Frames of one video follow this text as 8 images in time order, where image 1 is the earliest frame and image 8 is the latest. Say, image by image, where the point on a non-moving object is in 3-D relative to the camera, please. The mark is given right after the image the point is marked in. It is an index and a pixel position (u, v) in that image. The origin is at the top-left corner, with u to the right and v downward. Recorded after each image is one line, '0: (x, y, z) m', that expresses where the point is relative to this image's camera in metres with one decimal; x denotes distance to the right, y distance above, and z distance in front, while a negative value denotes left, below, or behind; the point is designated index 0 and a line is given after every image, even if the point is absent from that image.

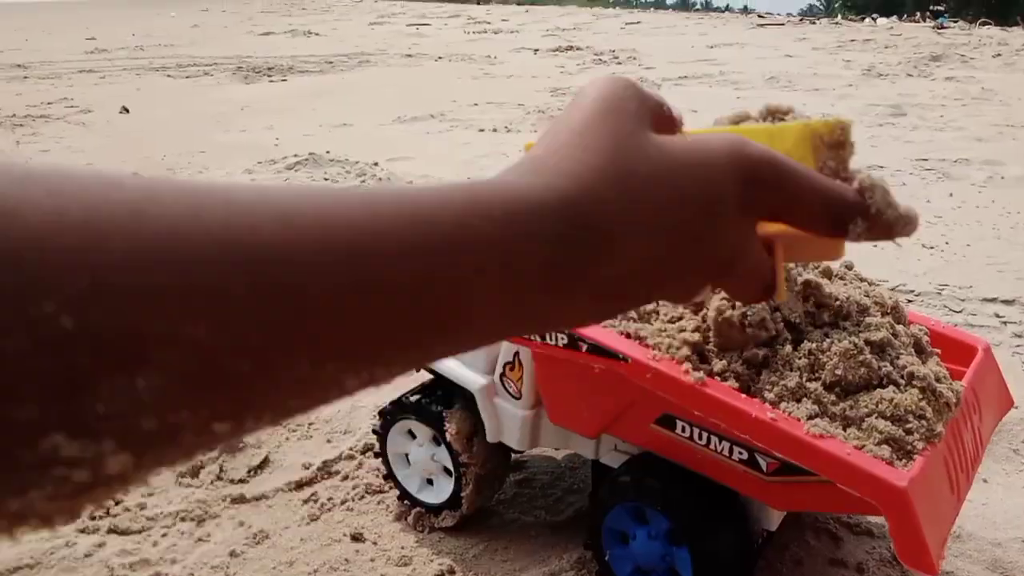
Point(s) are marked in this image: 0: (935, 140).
0: (+3.4, +1.2, +7.1) m
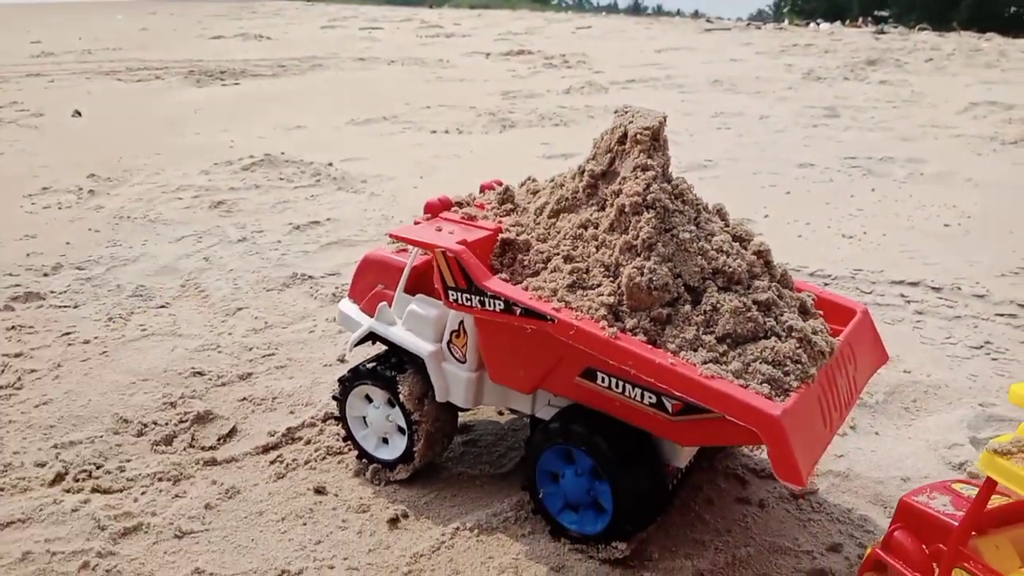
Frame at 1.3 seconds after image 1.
0: (+3.0, +1.2, +7.5) m
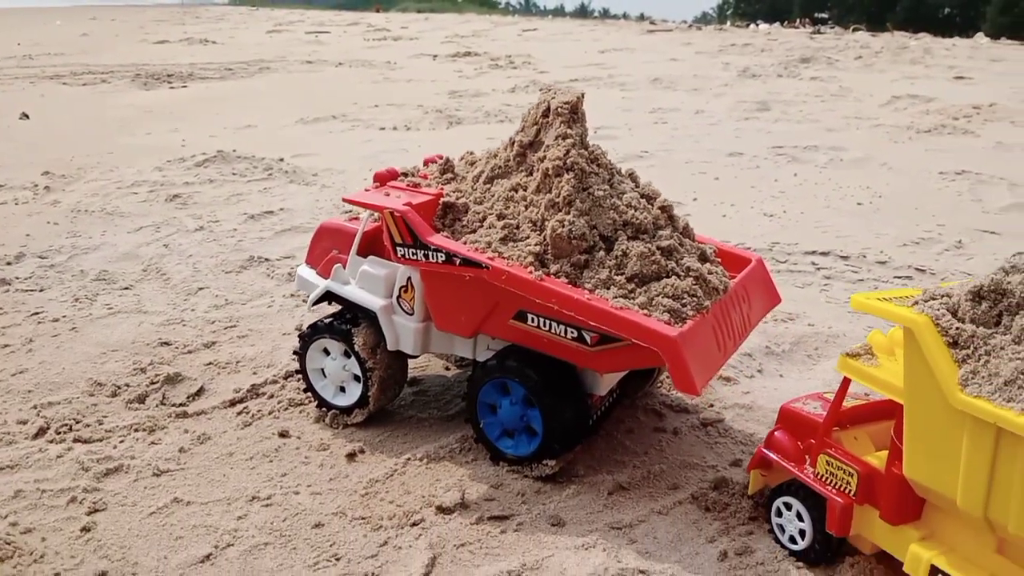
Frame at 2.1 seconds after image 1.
0: (+2.5, +1.4, +8.0) m
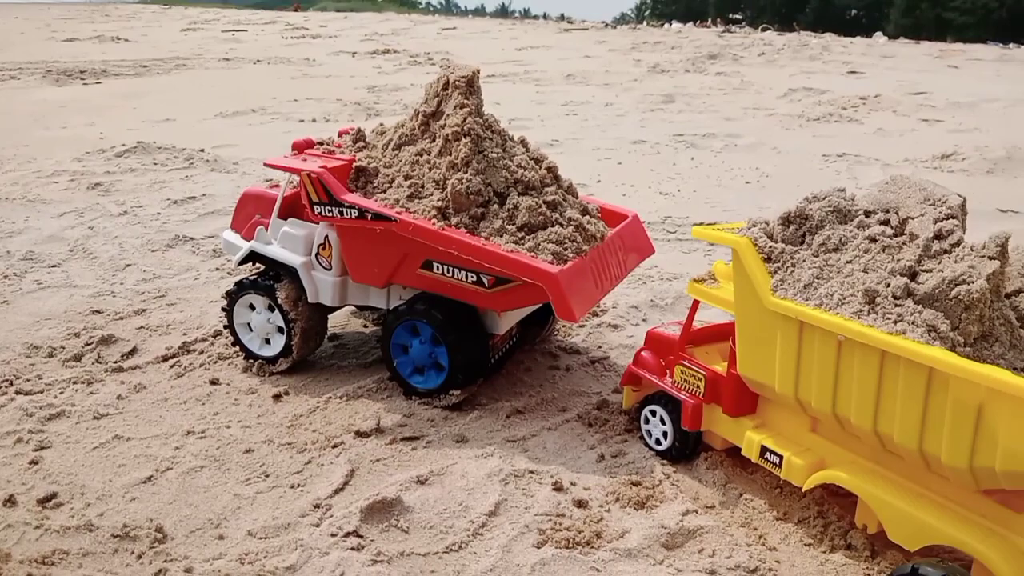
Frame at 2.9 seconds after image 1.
0: (+1.7, +1.6, +8.5) m
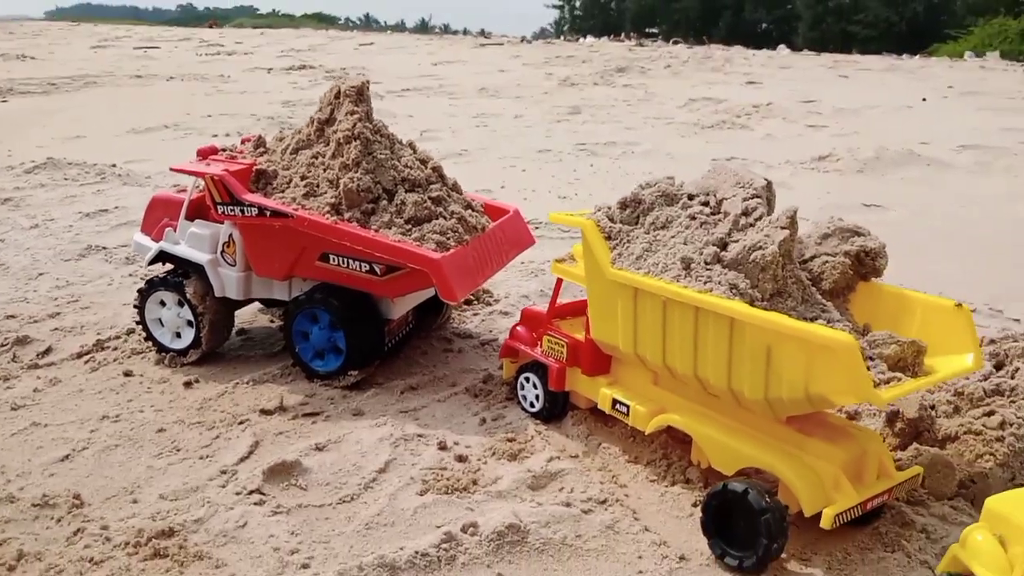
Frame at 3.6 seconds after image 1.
0: (+0.8, +1.6, +8.9) m
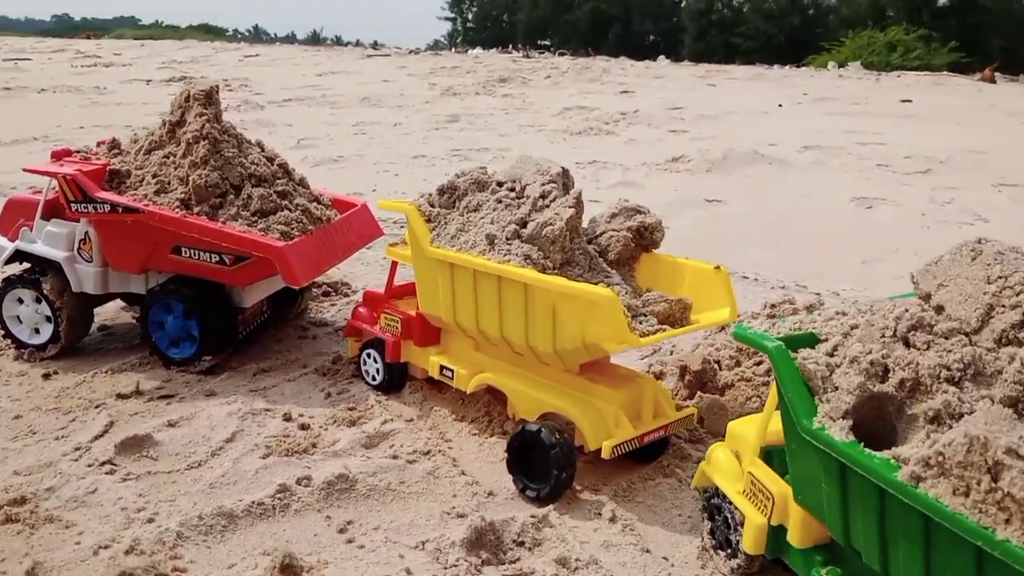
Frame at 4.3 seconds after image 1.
0: (-0.4, +1.6, +9.2) m
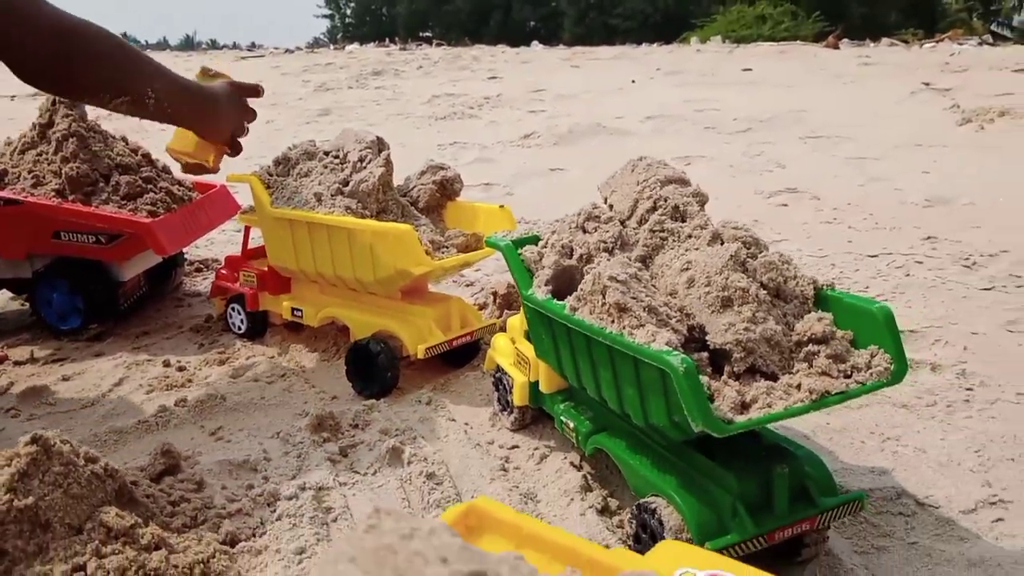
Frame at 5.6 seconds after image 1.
0: (-1.9, +1.7, +9.7) m
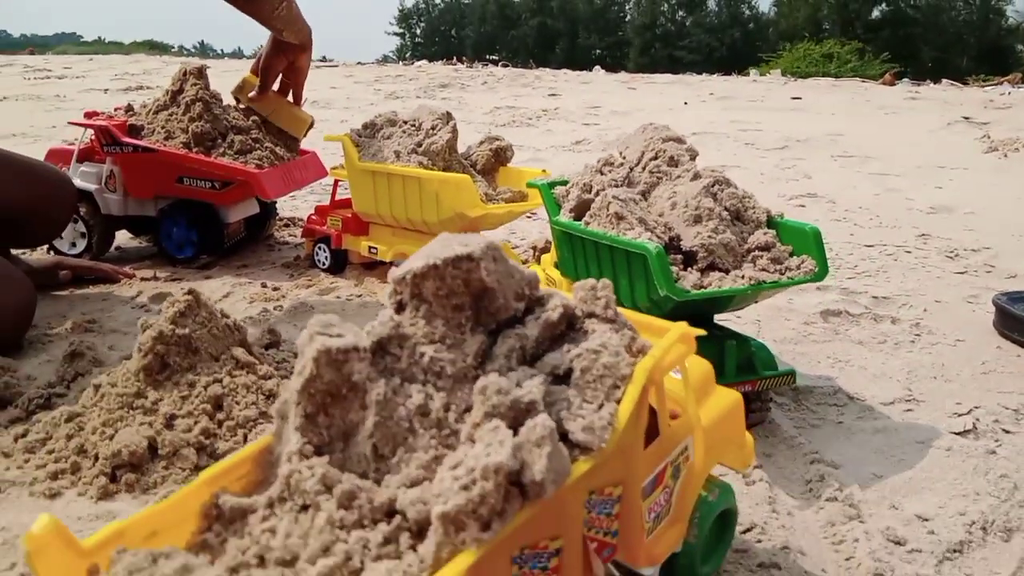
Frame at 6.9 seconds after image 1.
0: (-1.2, +1.9, +10.5) m
